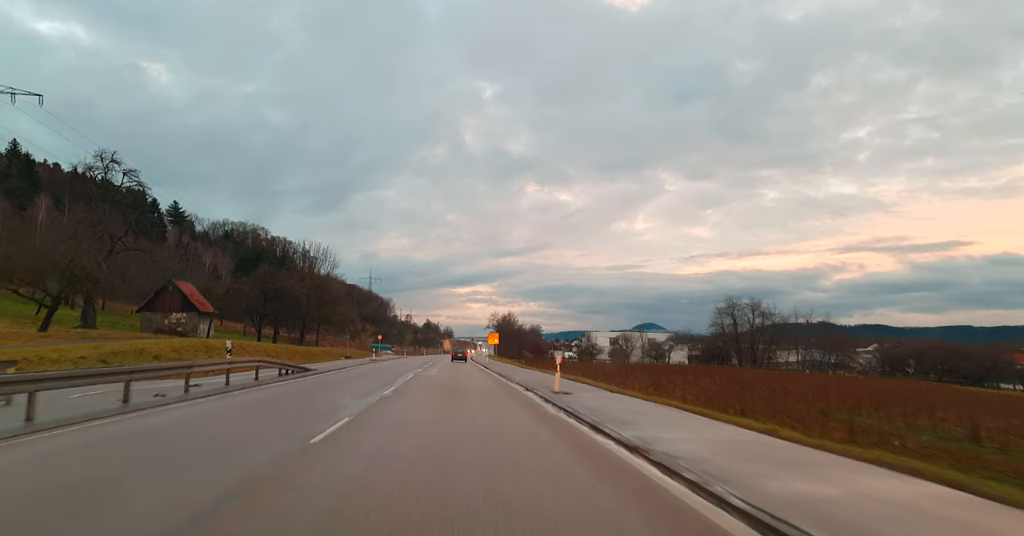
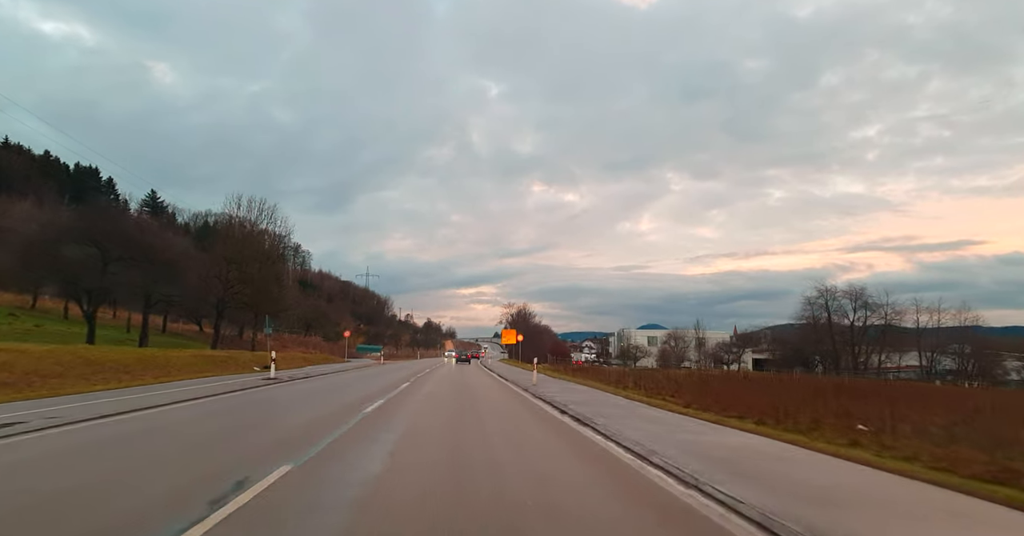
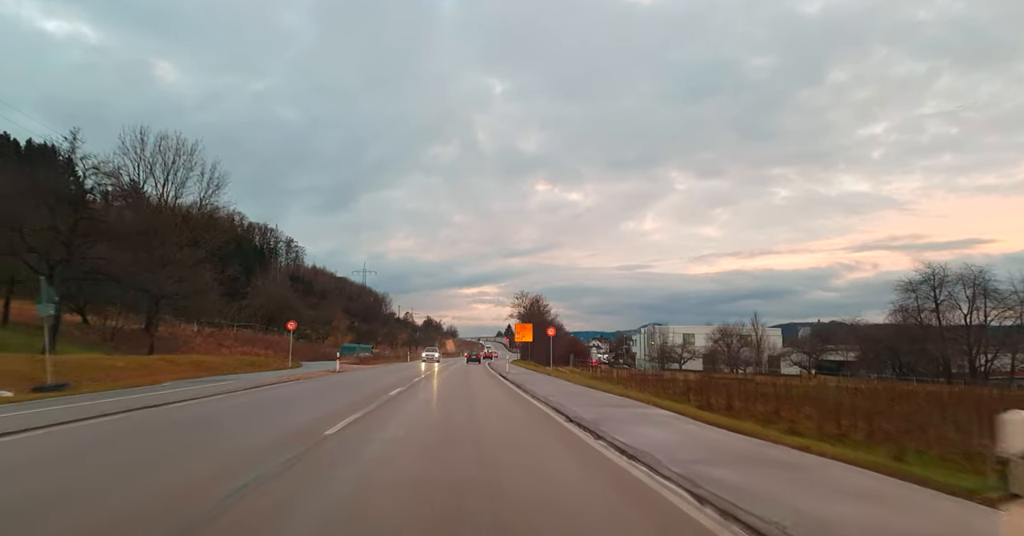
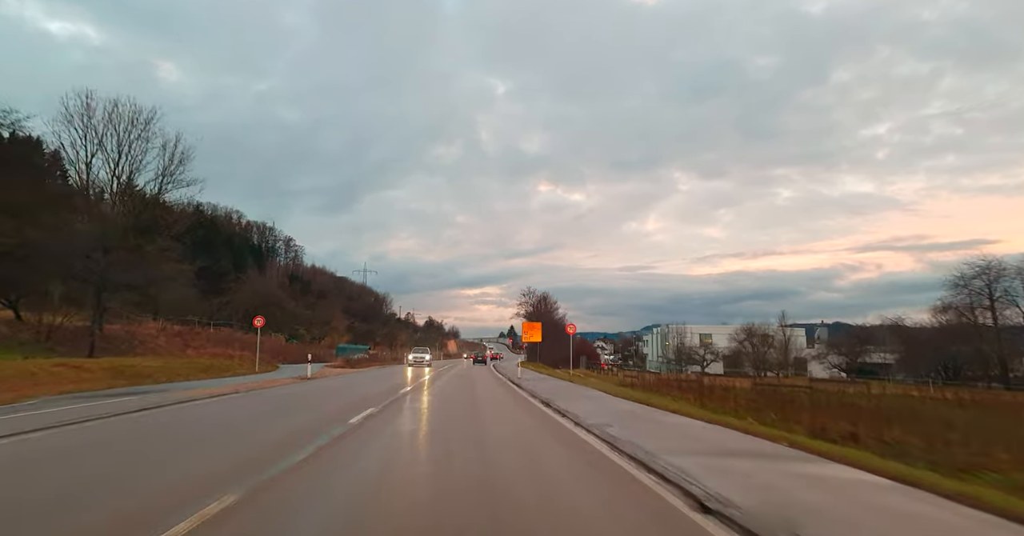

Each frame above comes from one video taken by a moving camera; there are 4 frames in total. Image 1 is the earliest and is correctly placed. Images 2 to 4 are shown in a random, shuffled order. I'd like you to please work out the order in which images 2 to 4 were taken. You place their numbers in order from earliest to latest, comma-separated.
2, 3, 4
